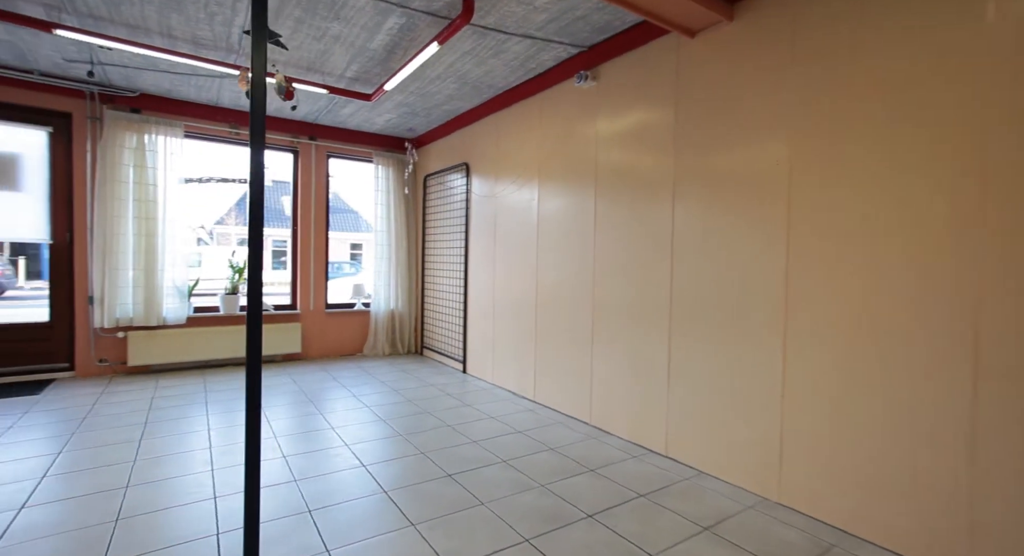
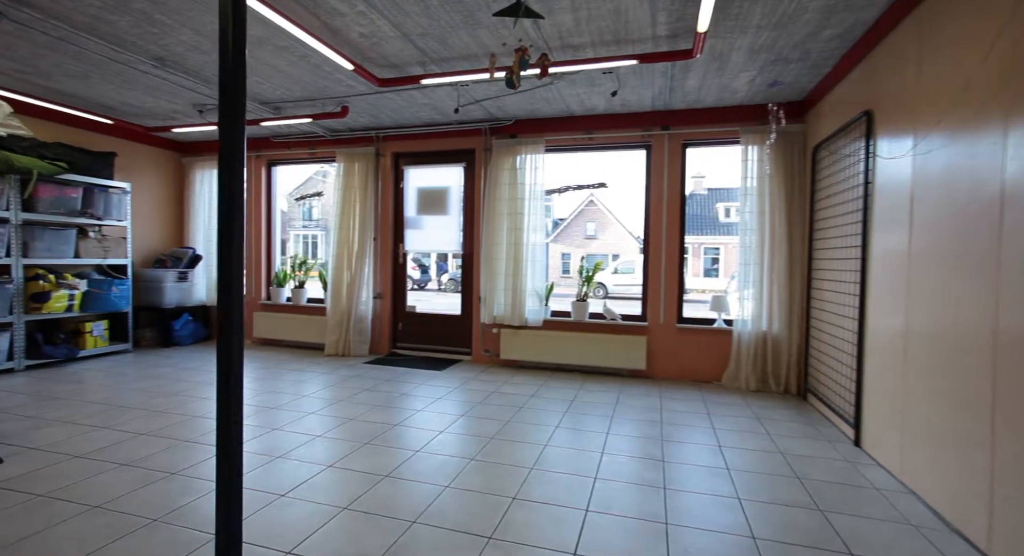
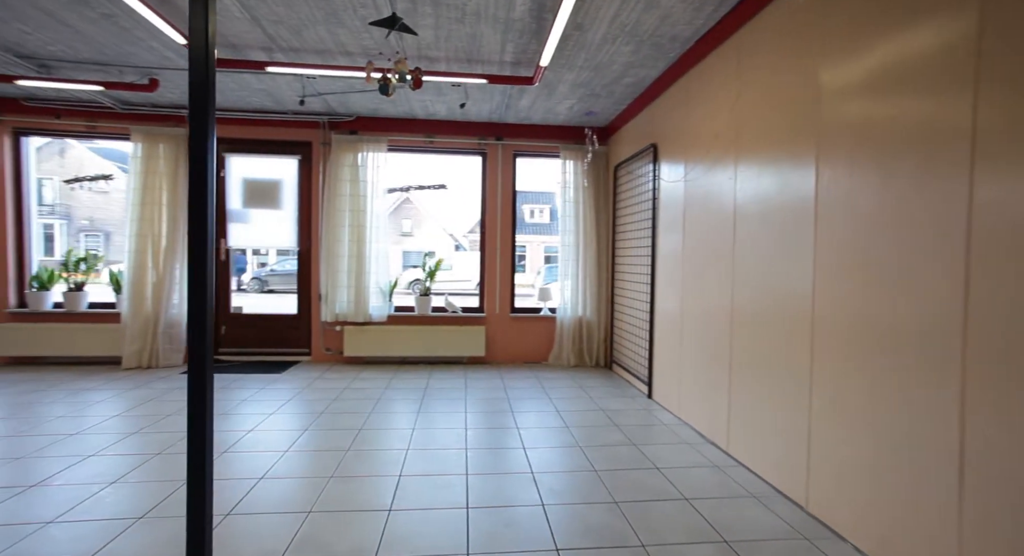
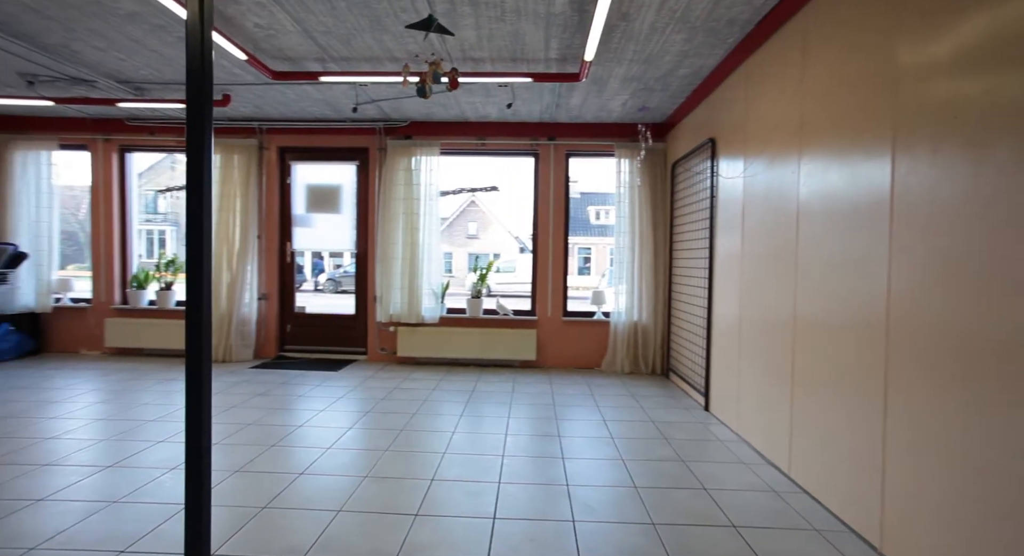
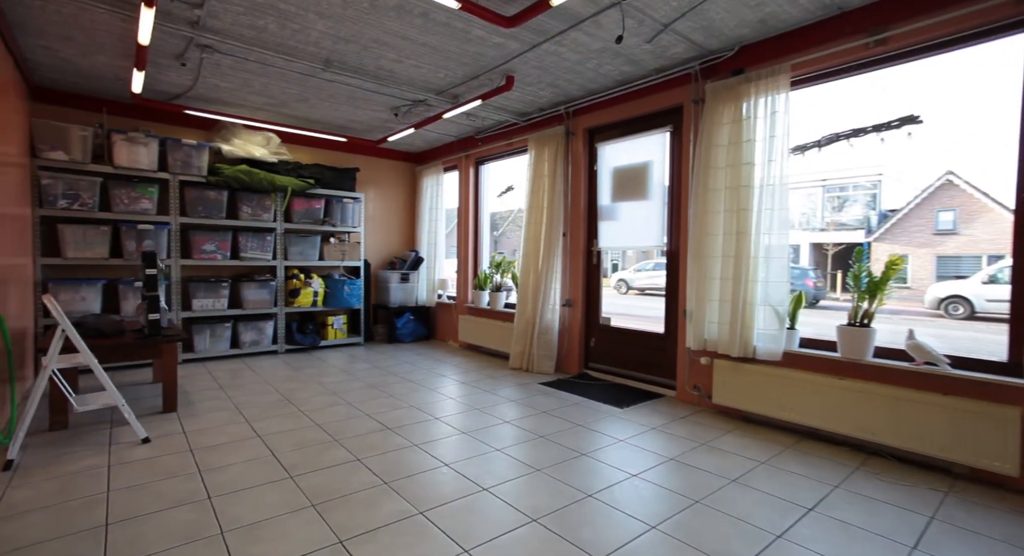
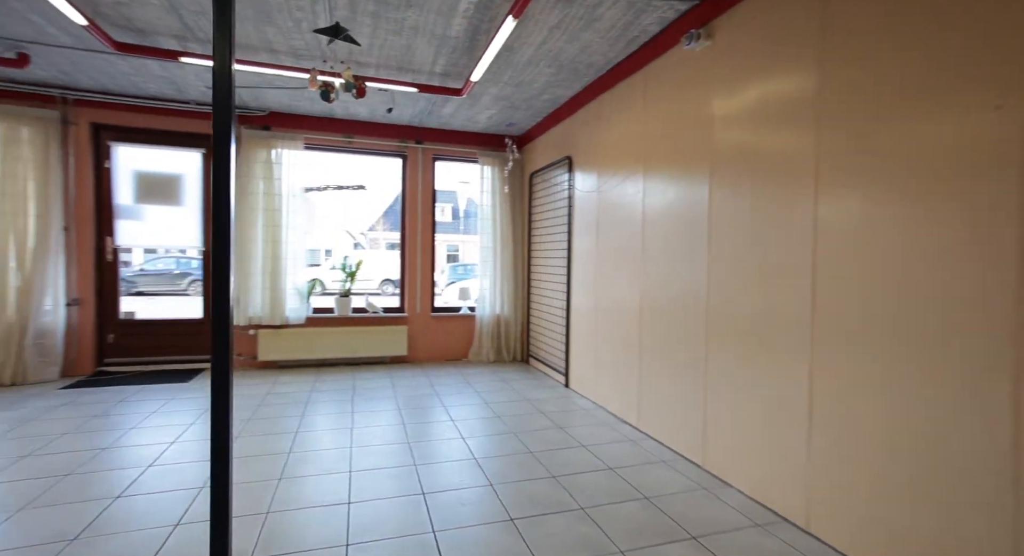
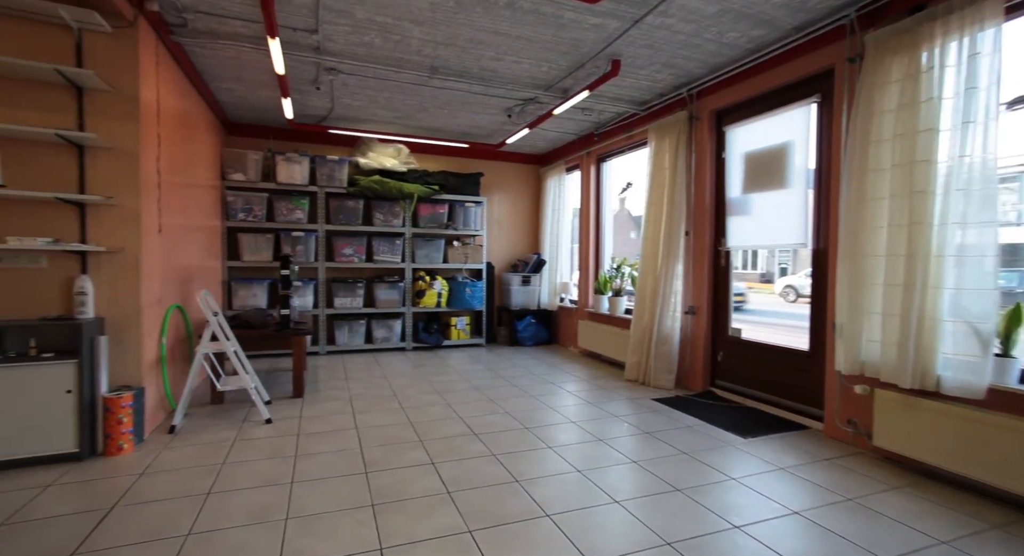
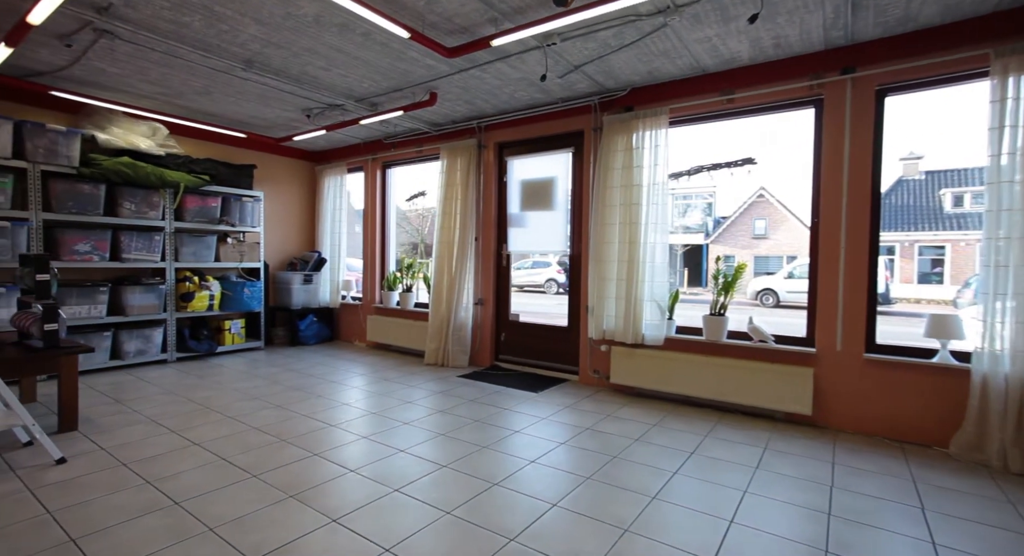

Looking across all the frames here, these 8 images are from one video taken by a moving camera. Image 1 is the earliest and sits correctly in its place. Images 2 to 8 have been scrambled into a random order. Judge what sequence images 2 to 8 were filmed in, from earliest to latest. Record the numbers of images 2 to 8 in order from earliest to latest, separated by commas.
6, 3, 4, 2, 8, 5, 7
